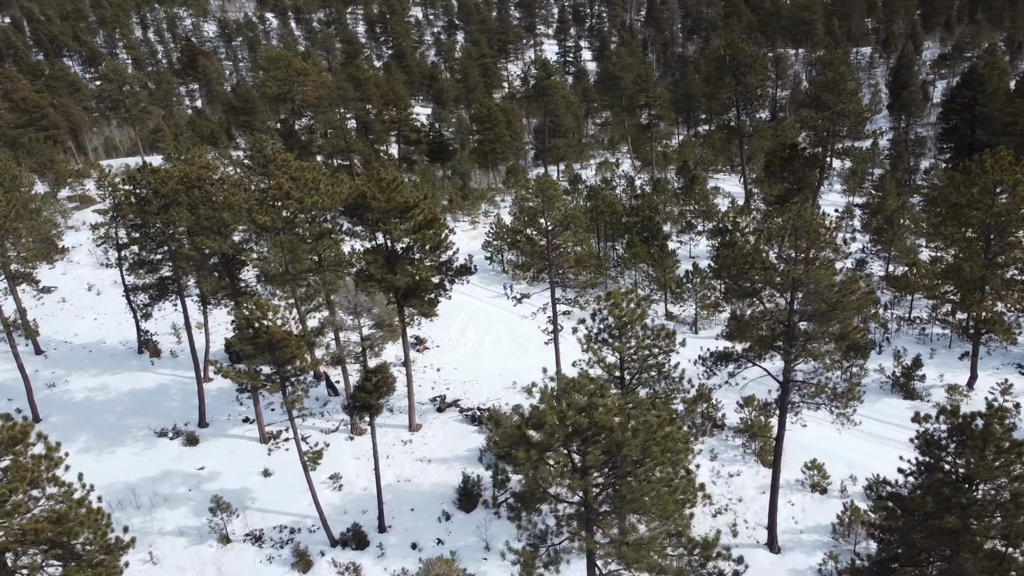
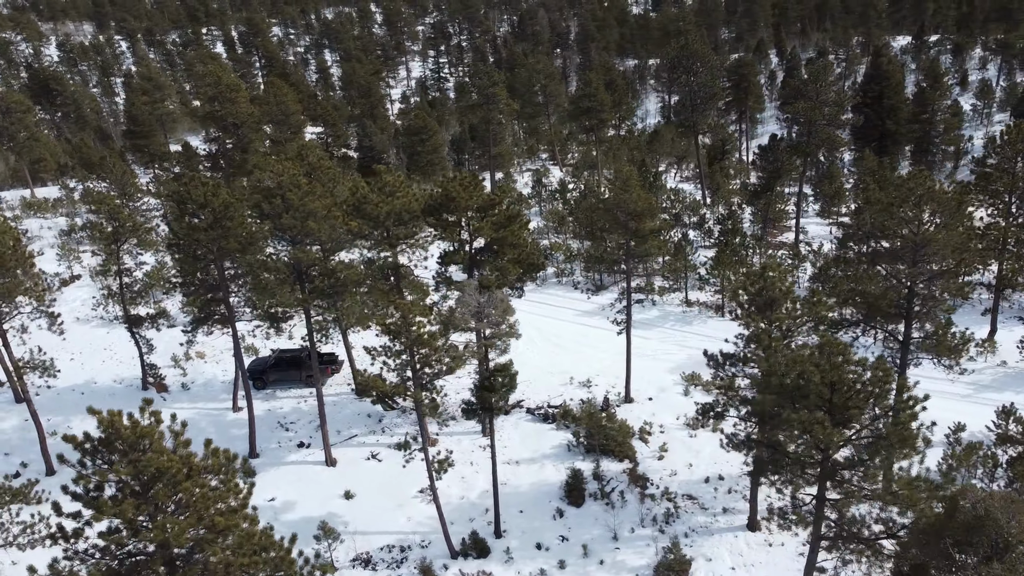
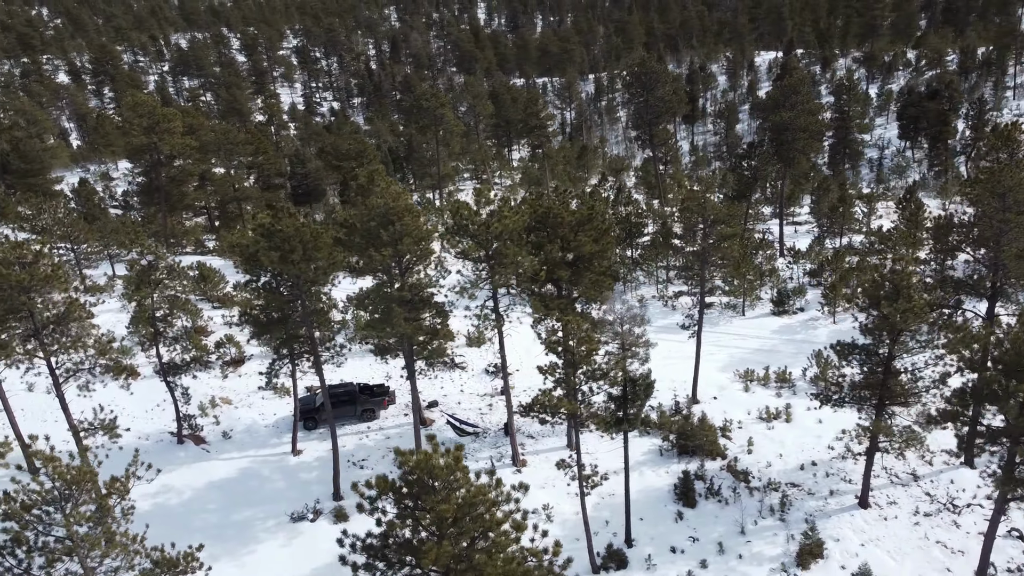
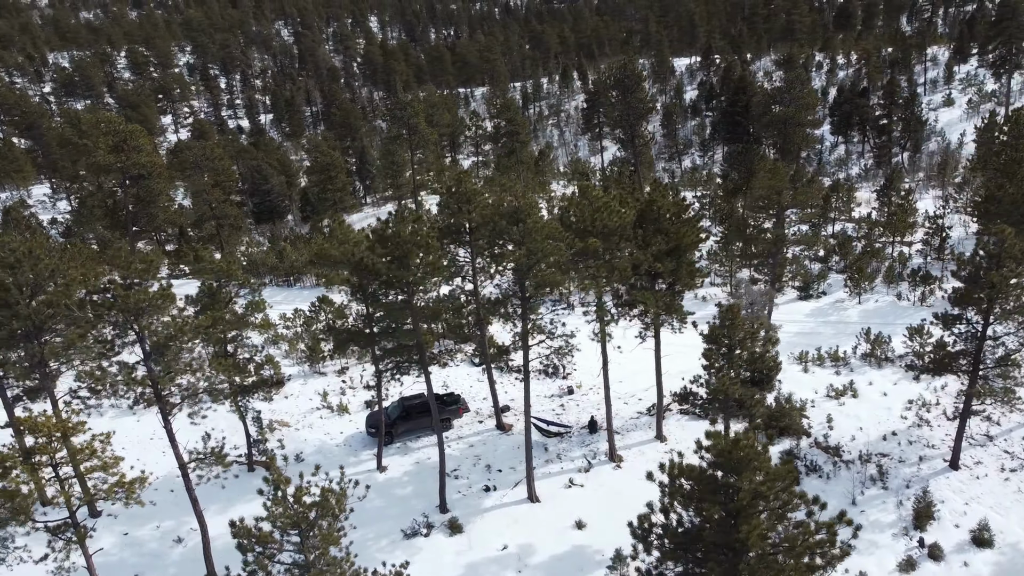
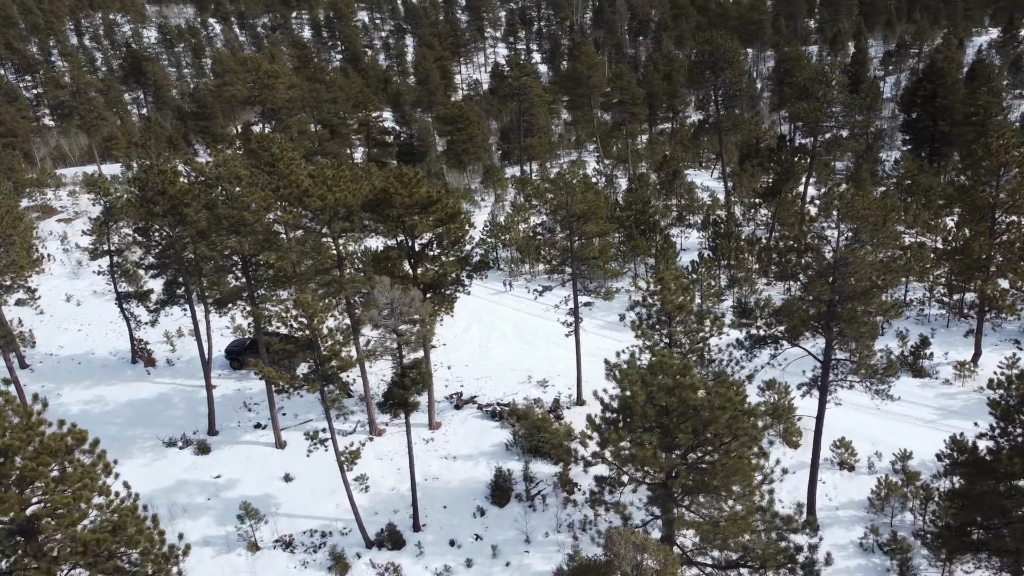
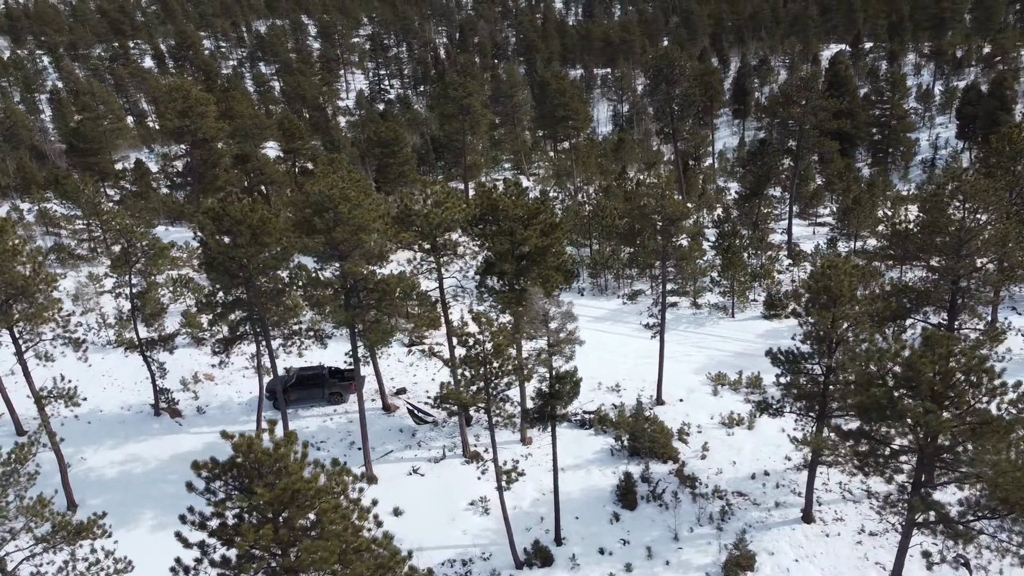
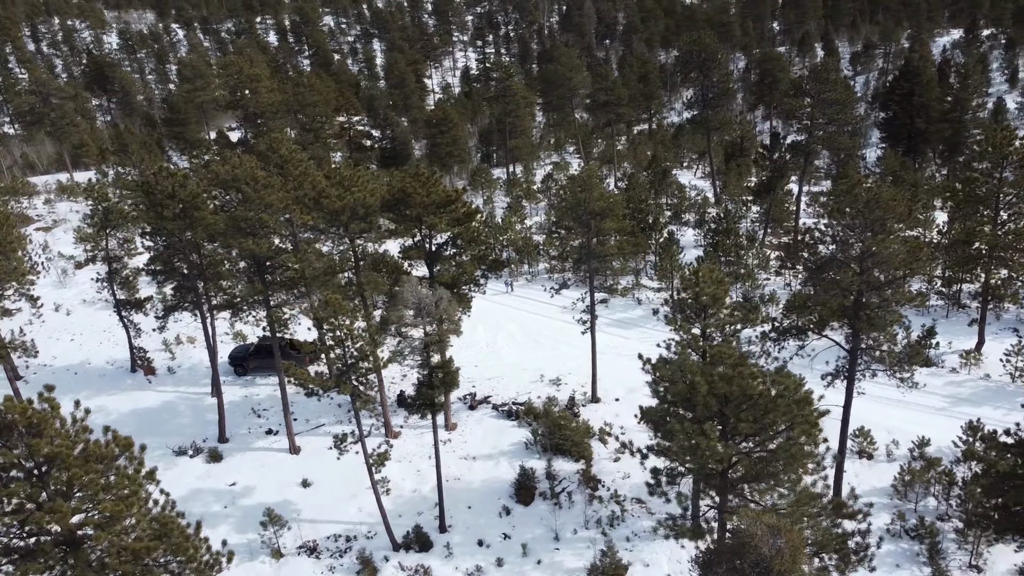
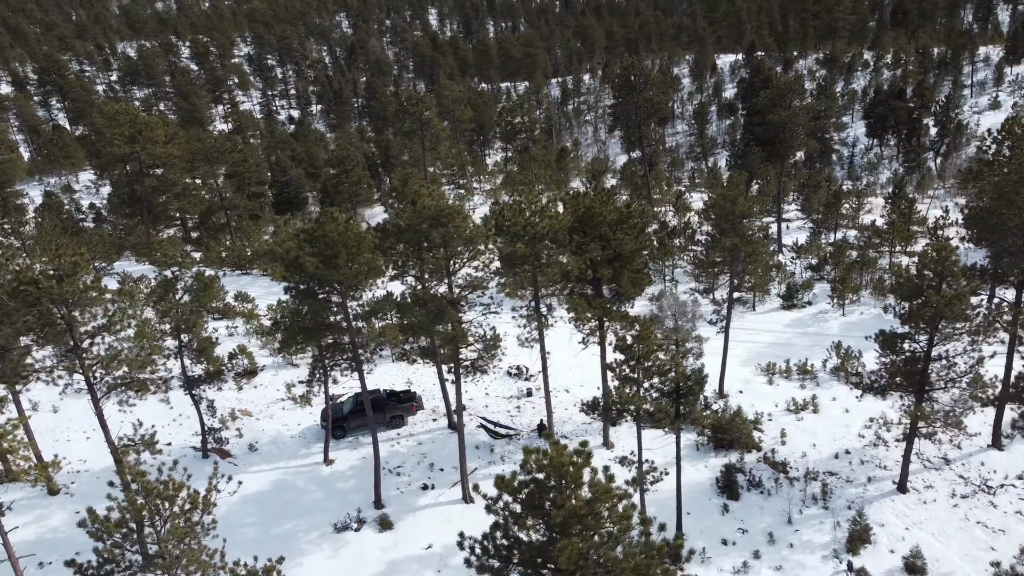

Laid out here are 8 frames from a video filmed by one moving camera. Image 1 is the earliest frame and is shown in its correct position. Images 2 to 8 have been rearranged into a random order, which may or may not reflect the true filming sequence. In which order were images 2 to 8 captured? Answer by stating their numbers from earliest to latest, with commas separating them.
5, 7, 2, 6, 3, 8, 4
